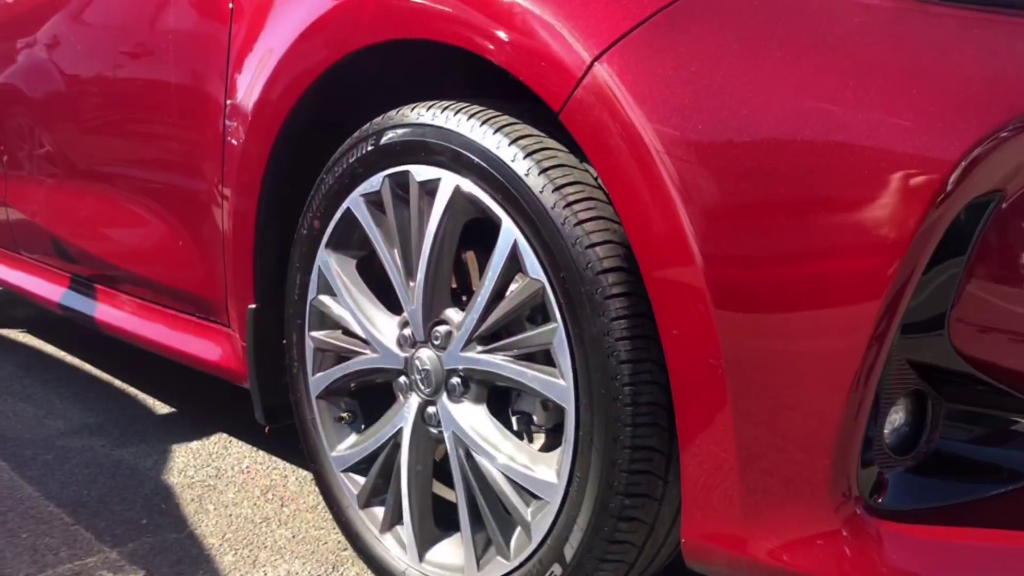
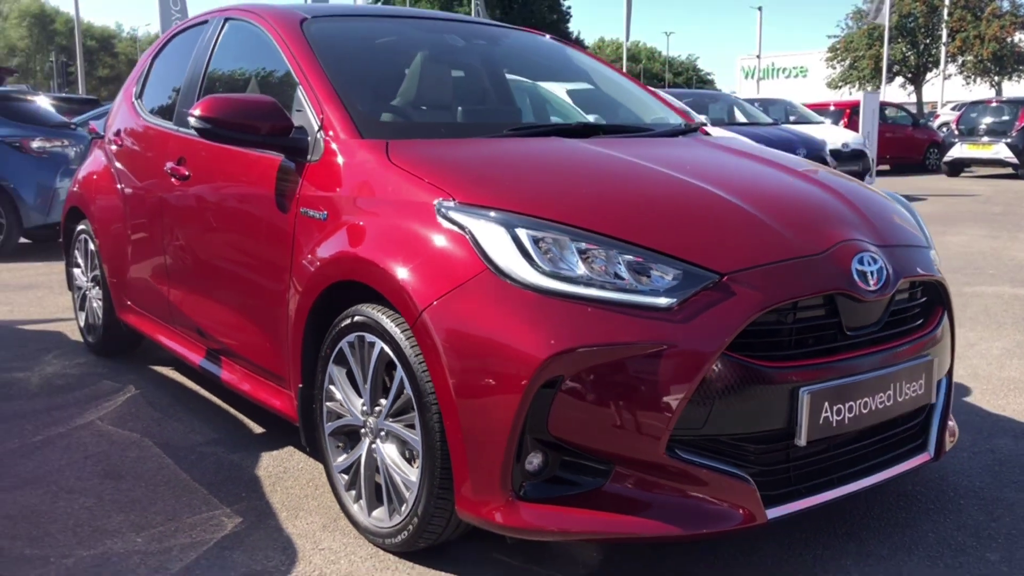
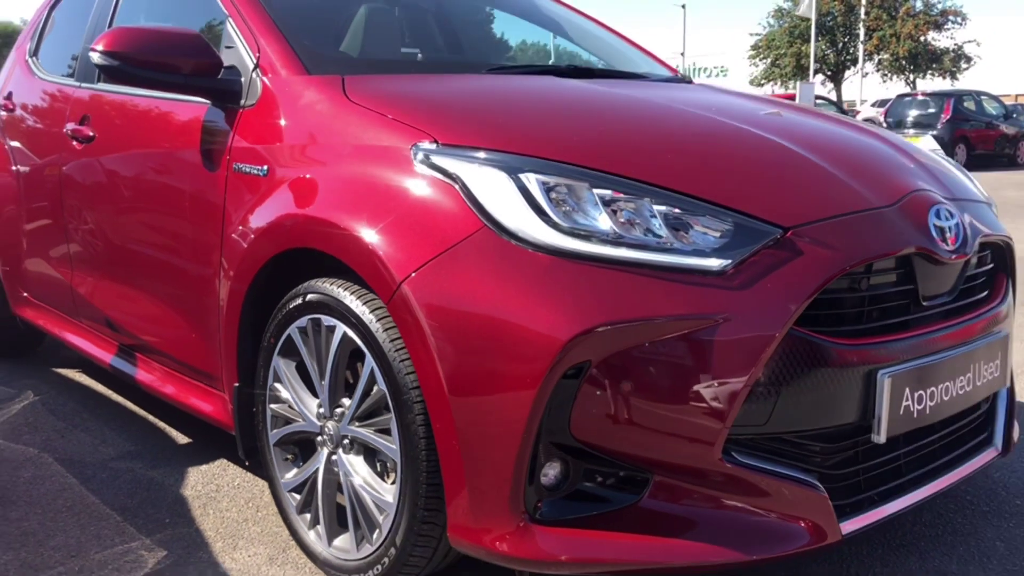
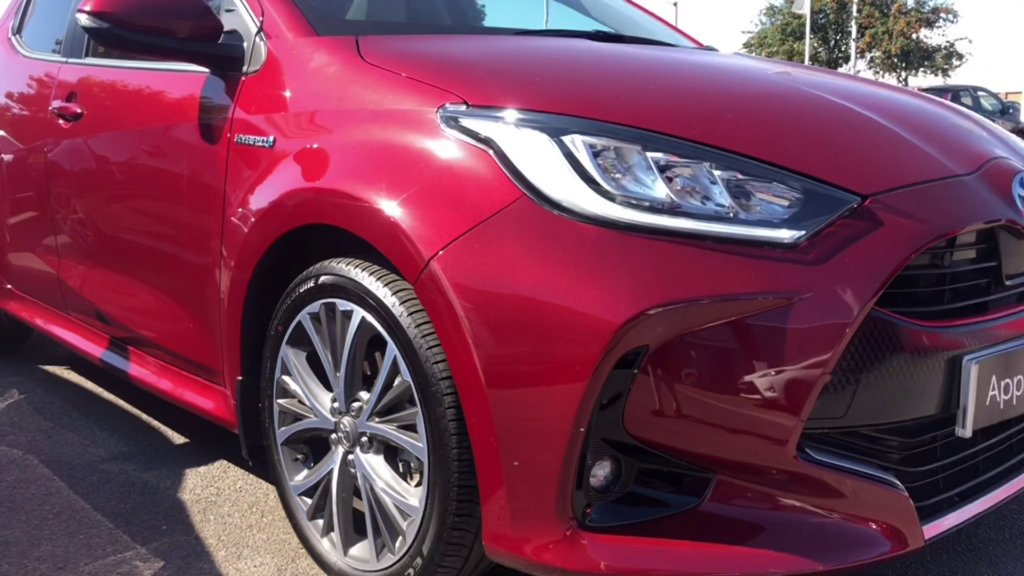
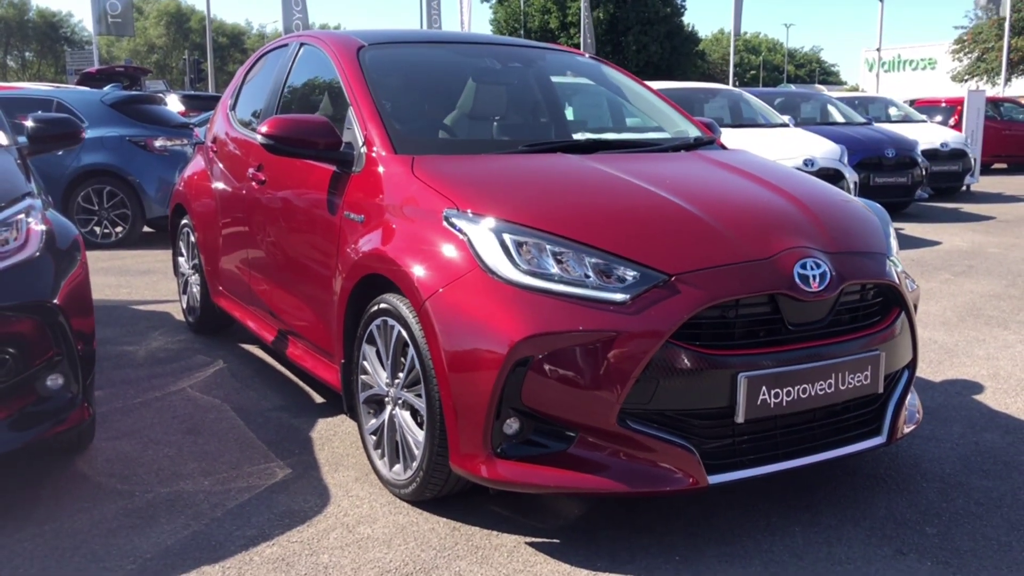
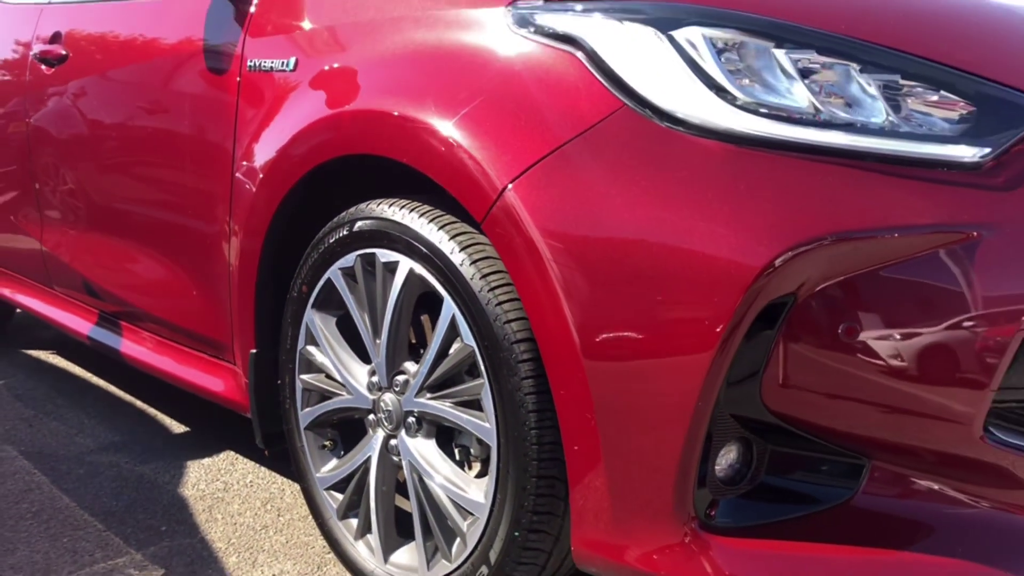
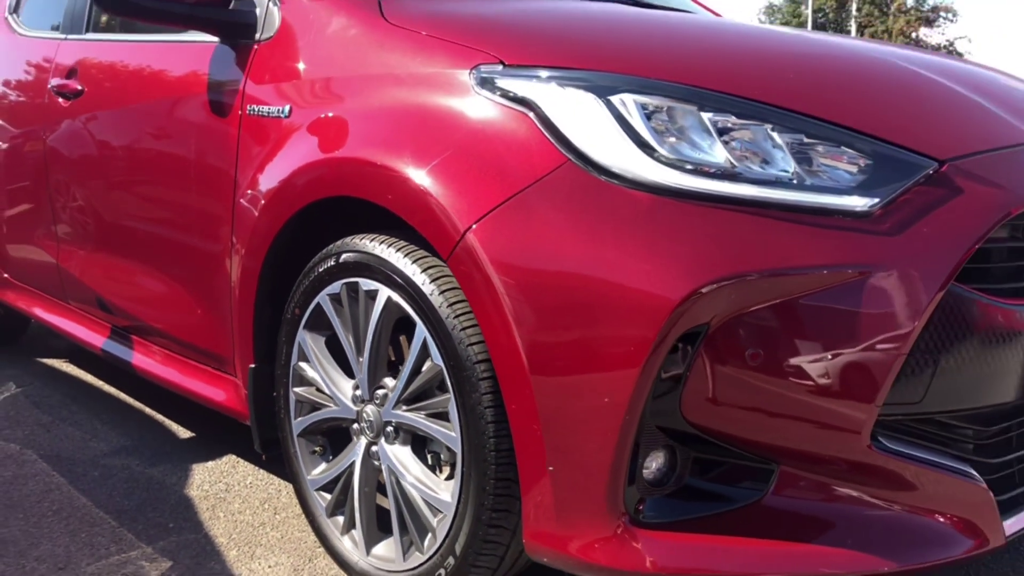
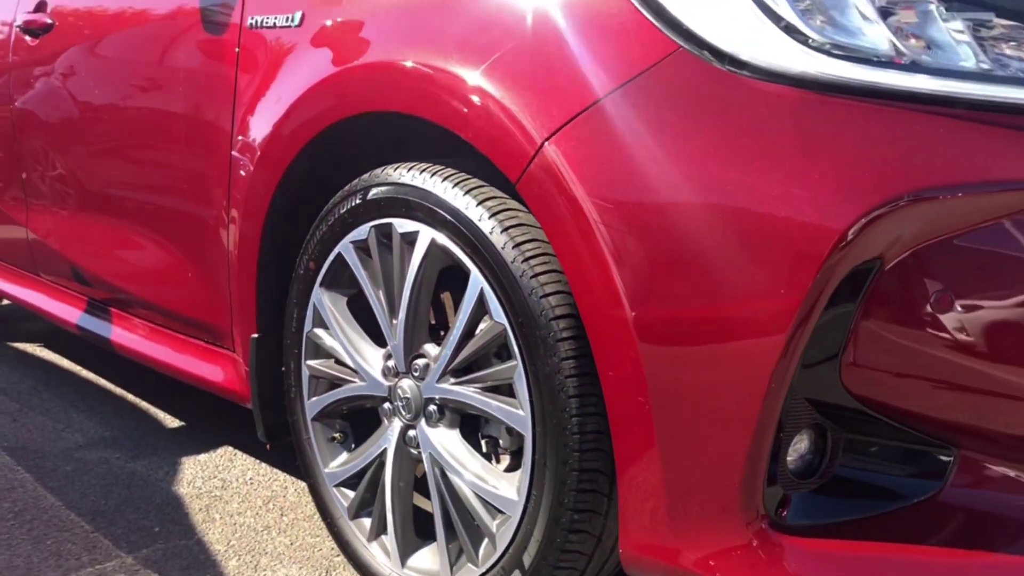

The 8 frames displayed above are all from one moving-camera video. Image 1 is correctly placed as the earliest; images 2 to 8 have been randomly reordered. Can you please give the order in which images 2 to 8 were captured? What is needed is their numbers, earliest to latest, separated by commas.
8, 6, 7, 4, 3, 2, 5
